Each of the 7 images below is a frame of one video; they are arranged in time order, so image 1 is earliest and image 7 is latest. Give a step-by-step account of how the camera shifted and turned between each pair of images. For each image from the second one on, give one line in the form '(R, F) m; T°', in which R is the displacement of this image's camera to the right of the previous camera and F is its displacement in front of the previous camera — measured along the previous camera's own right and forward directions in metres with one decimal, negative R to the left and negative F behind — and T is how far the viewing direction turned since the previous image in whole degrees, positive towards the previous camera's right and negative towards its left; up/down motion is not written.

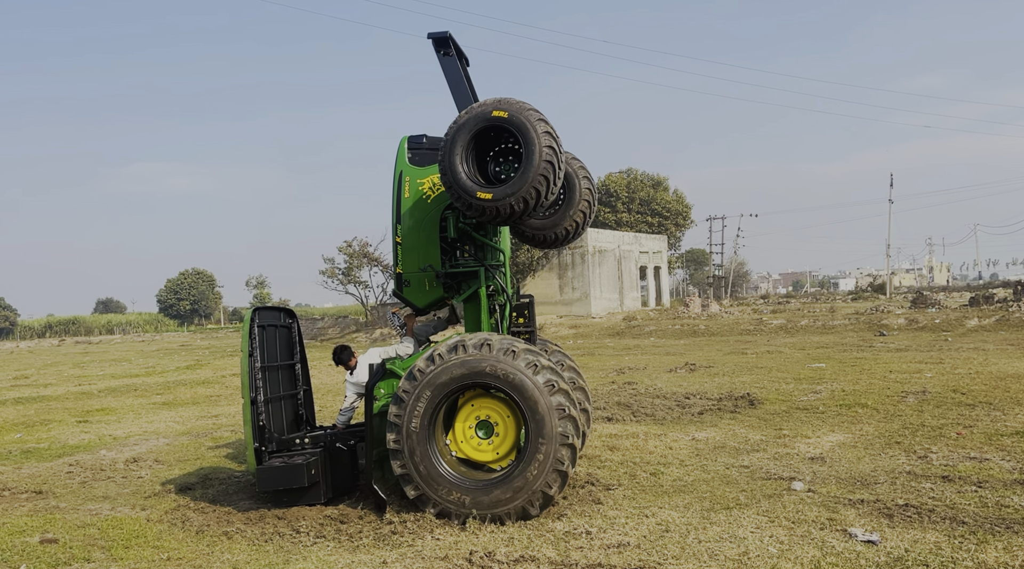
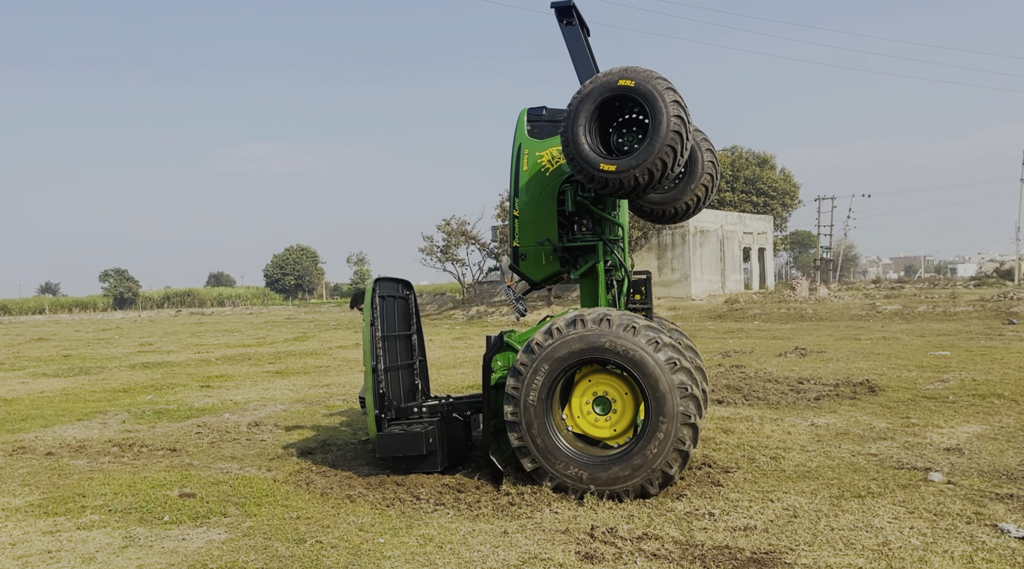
(-0.2, +0.1) m; -6°
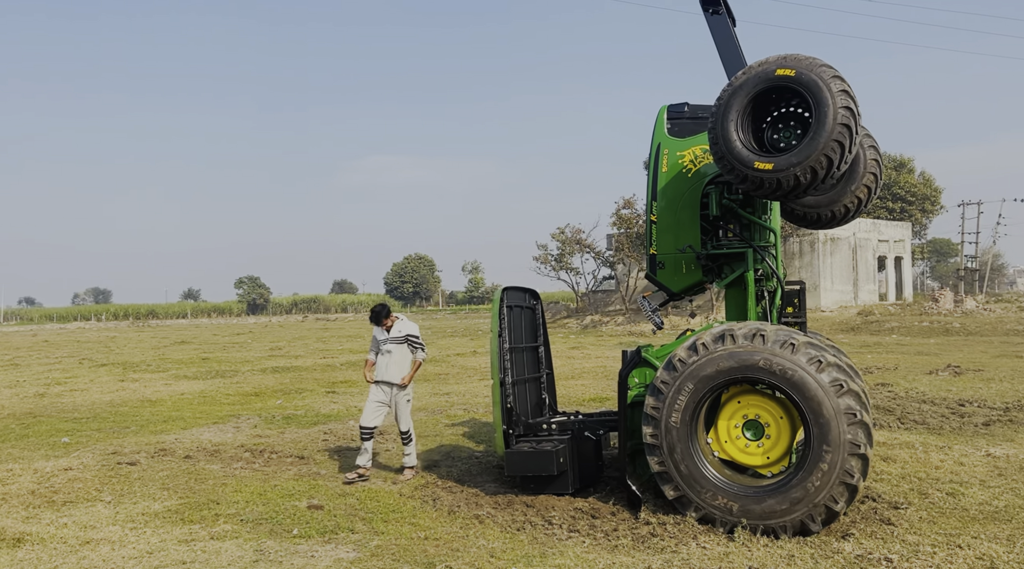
(-0.2, +0.5) m; -8°
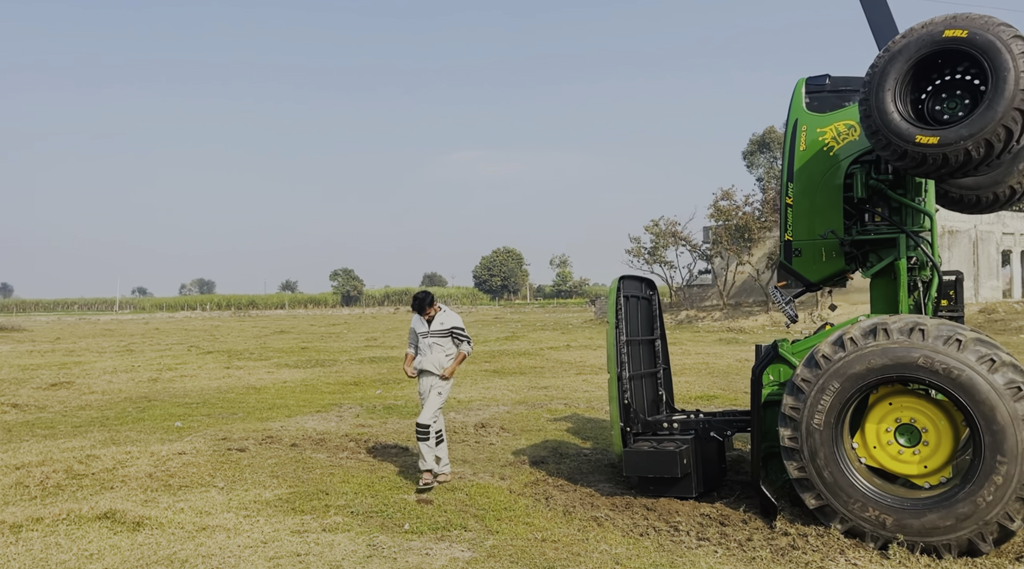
(-0.2, +0.4) m; -6°
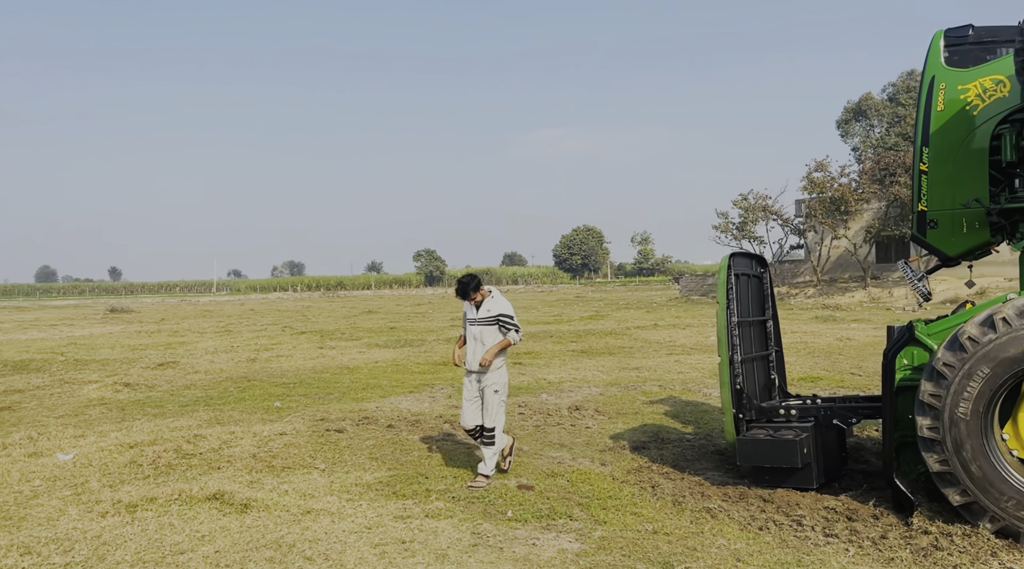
(-0.2, +0.3) m; -5°
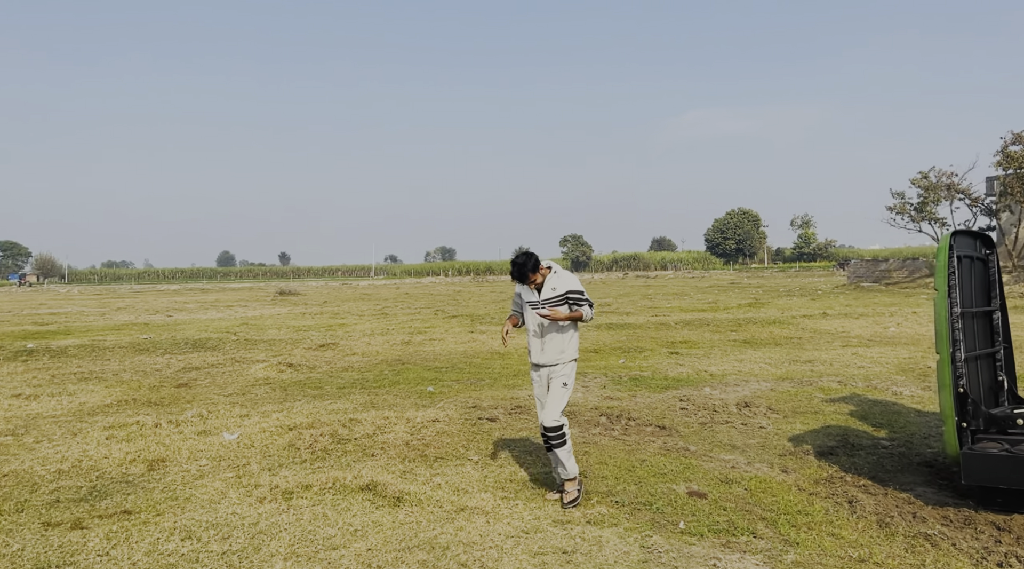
(-0.2, +0.7) m; -10°
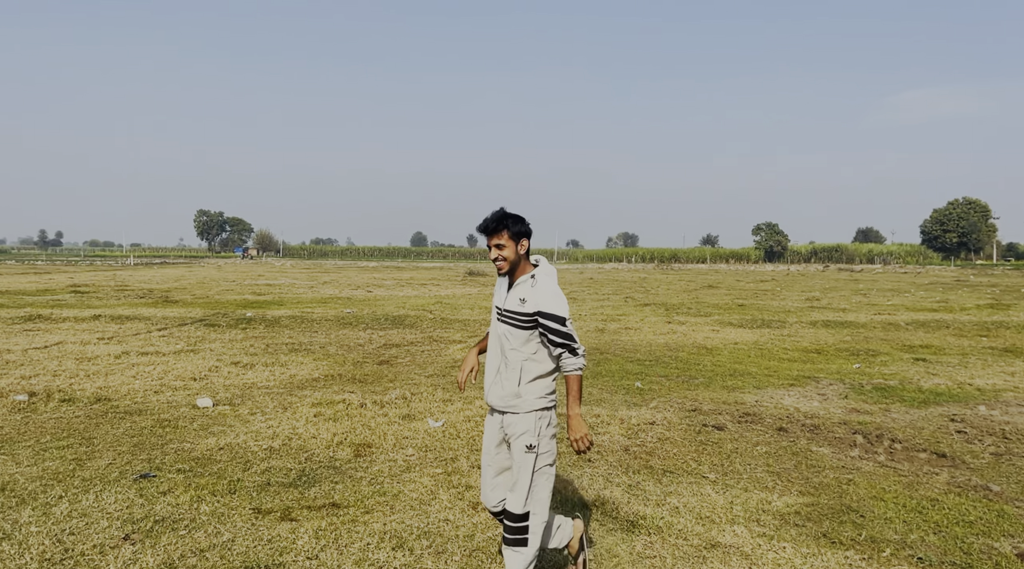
(-0.6, +1.1) m; -12°
